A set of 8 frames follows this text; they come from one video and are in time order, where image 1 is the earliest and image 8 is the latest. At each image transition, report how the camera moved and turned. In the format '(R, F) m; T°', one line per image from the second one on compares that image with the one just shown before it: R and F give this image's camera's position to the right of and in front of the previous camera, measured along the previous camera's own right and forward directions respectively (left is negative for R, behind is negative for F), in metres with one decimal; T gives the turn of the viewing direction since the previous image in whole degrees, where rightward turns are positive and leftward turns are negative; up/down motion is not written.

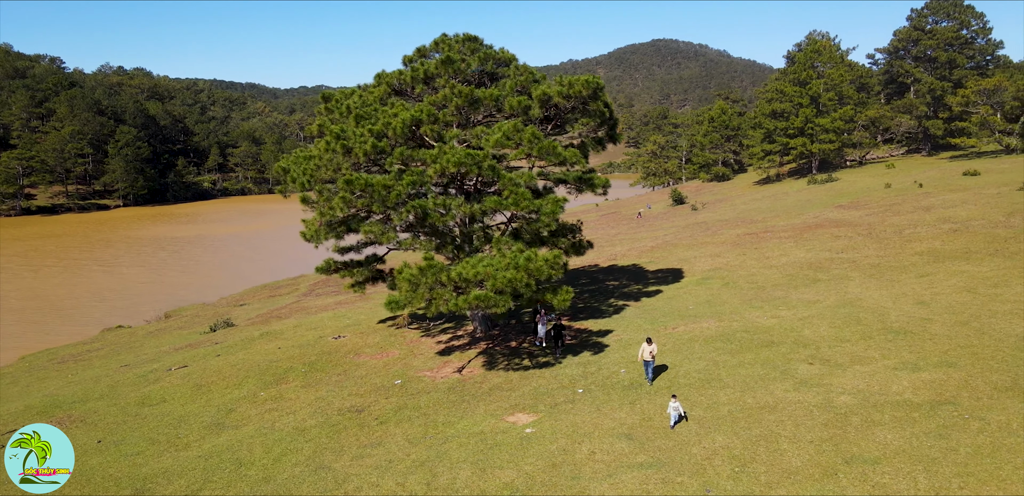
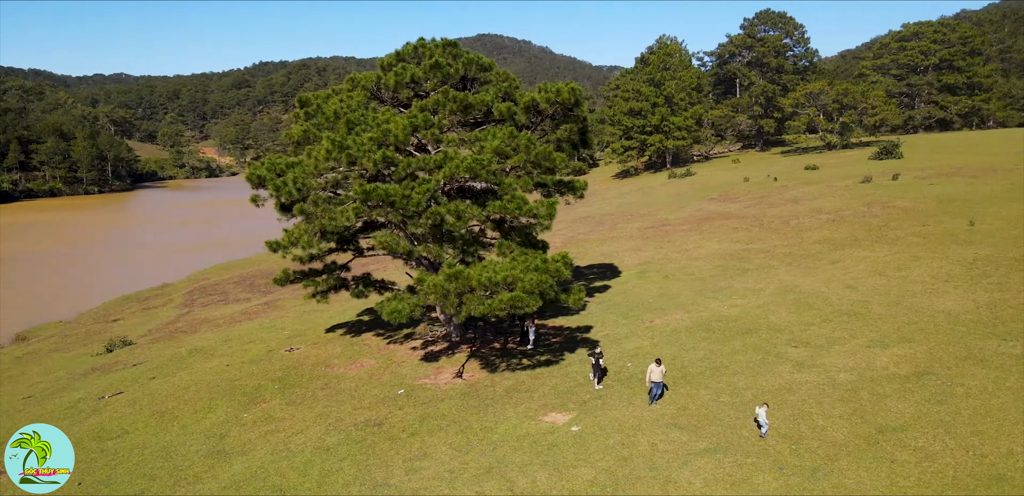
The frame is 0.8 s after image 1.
(-3.2, +0.1) m; +13°
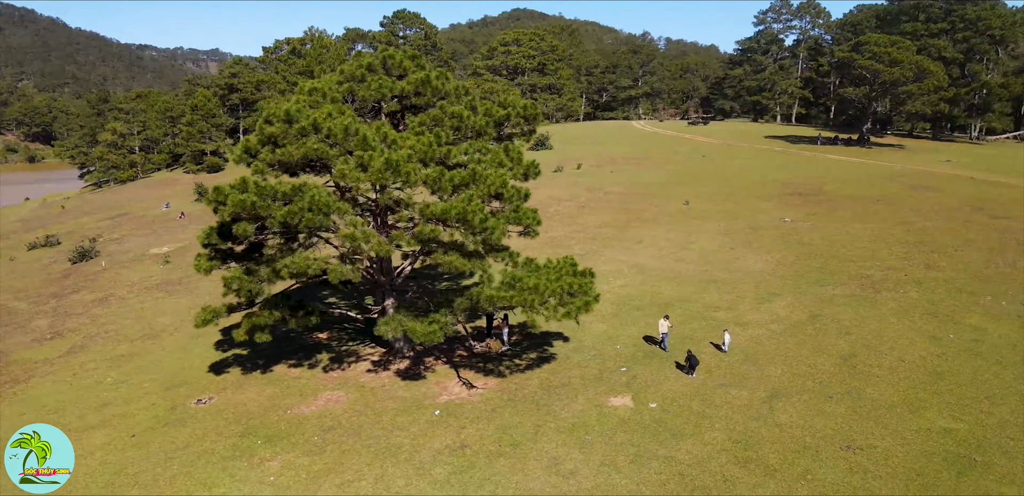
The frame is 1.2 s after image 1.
(-8.2, +1.7) m; +33°
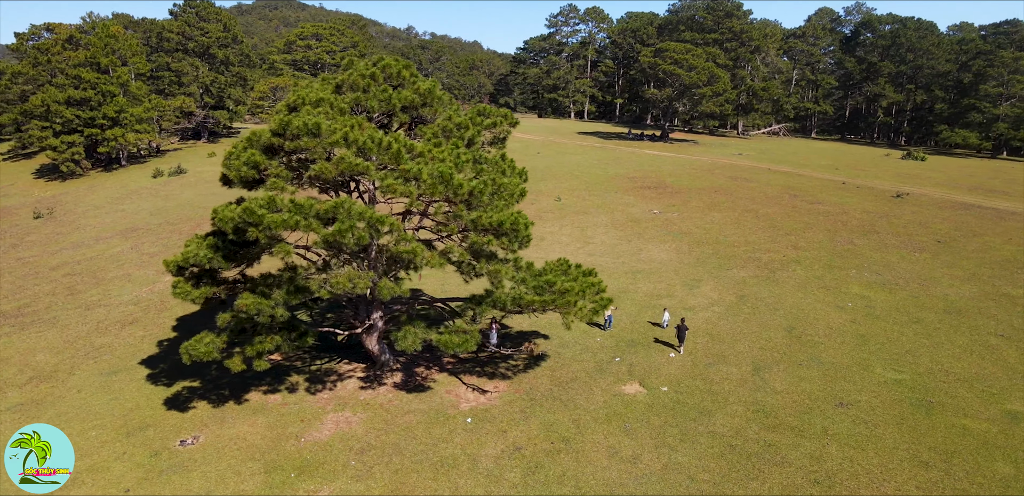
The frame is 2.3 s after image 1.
(-4.7, +0.3) m; +18°
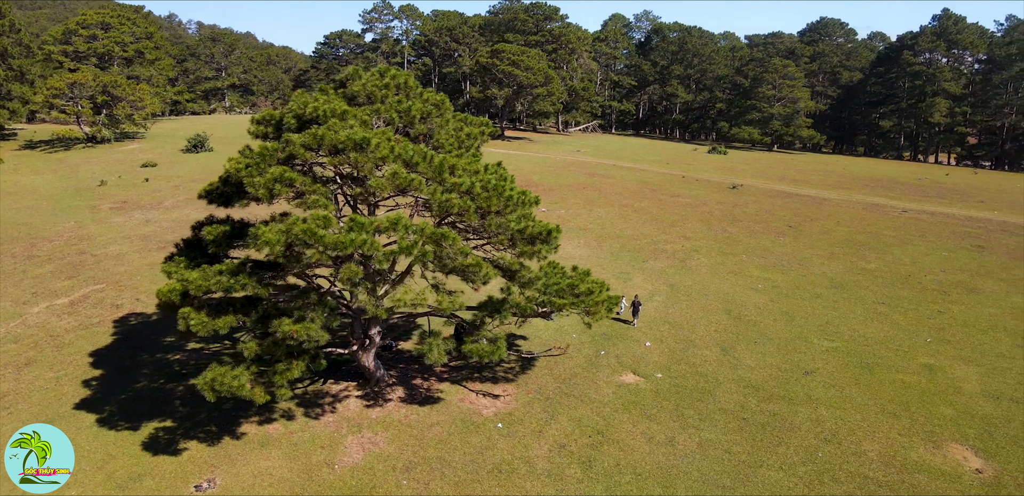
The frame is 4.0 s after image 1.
(-4.4, +0.2) m; +17°
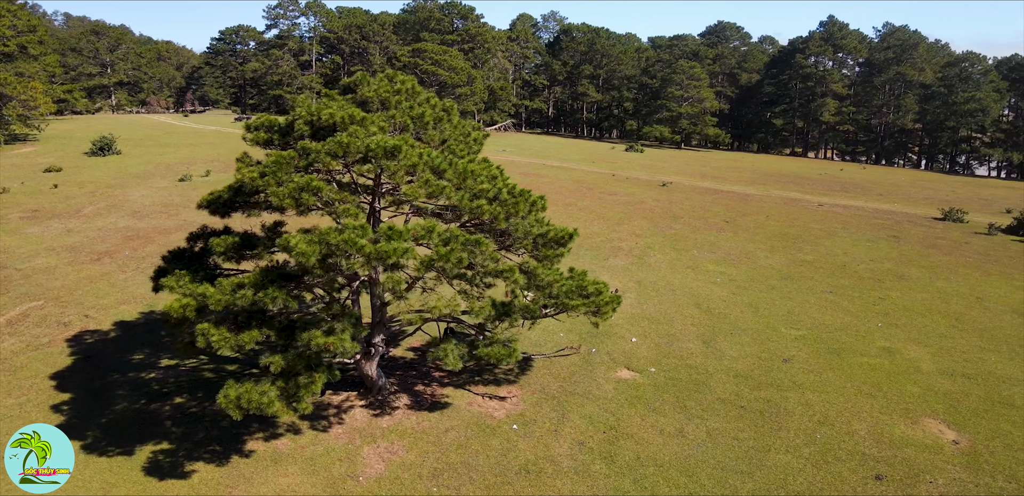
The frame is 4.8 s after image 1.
(-2.2, 0.0) m; +8°
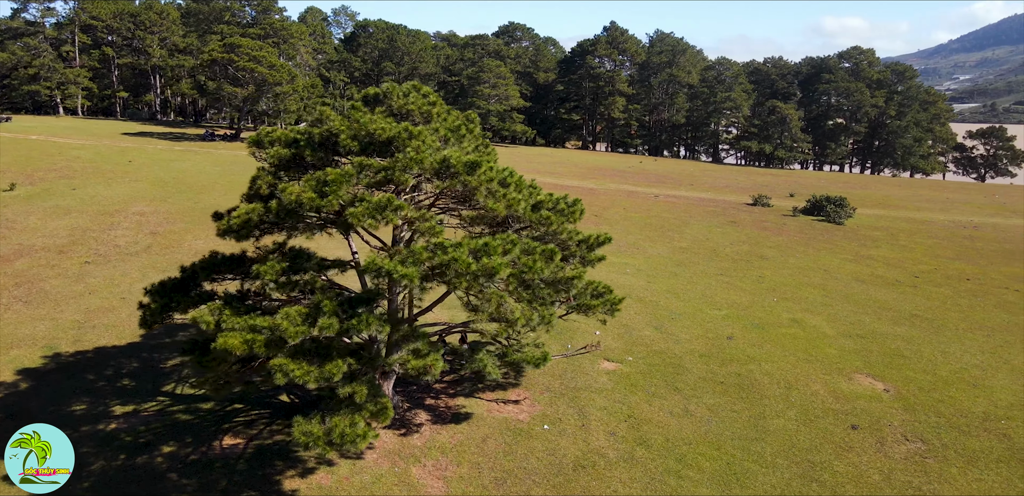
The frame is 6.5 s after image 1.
(-5.0, +0.4) m; +18°
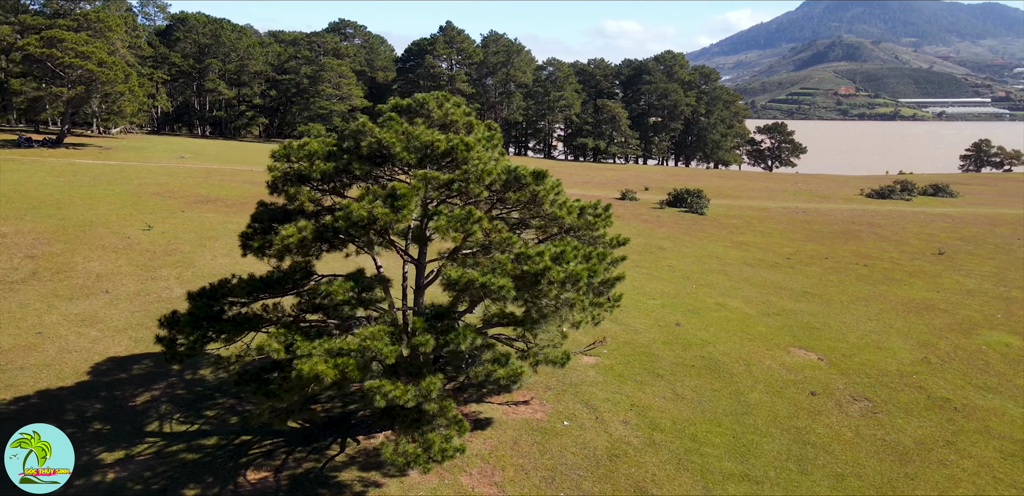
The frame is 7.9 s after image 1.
(-4.1, +0.2) m; +15°
